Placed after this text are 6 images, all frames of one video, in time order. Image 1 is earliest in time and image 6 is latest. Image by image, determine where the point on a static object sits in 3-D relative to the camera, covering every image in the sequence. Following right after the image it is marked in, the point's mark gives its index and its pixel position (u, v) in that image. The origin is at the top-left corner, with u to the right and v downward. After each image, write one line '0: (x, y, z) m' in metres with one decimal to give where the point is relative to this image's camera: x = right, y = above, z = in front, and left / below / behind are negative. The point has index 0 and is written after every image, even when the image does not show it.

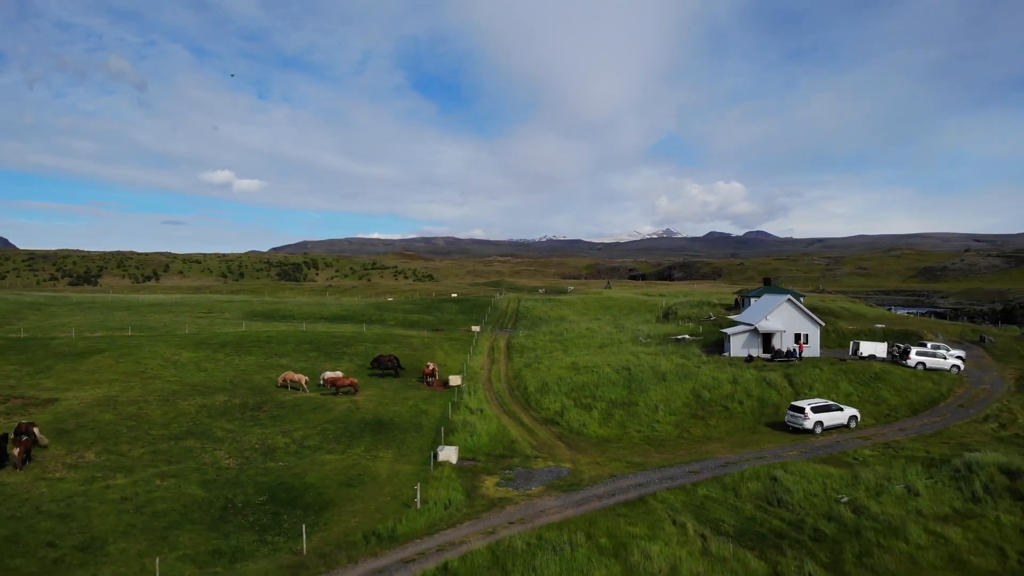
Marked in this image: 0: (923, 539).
0: (+8.7, -5.2, +18.8) m
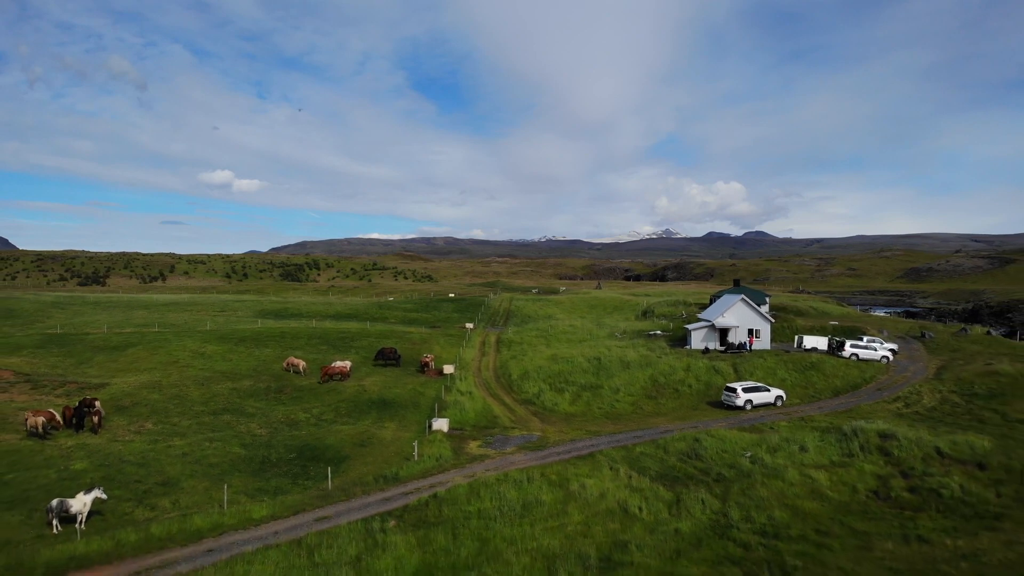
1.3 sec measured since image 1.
0: (+8.0, -5.2, +24.8) m
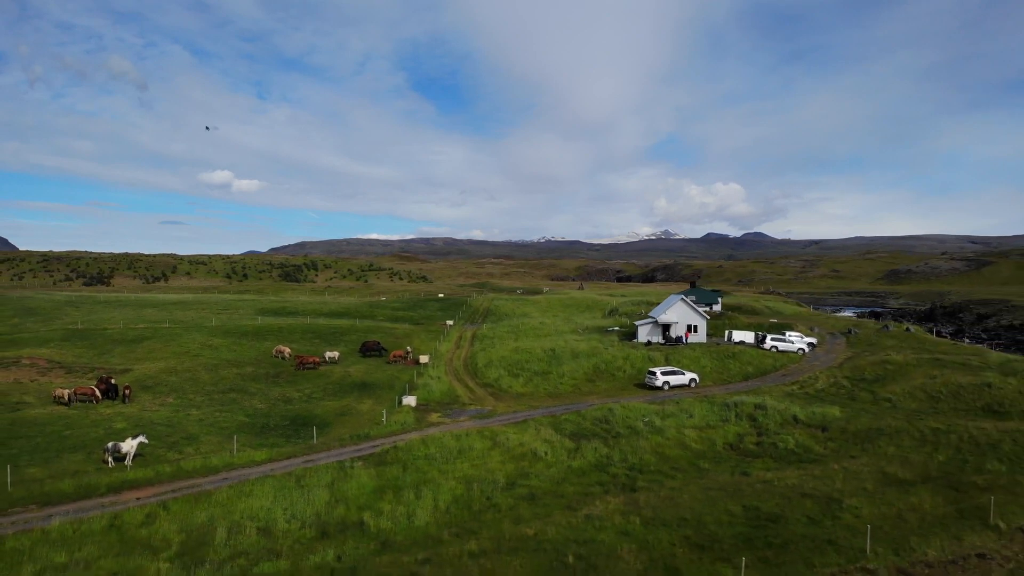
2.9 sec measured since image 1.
0: (+5.9, -5.2, +32.2) m
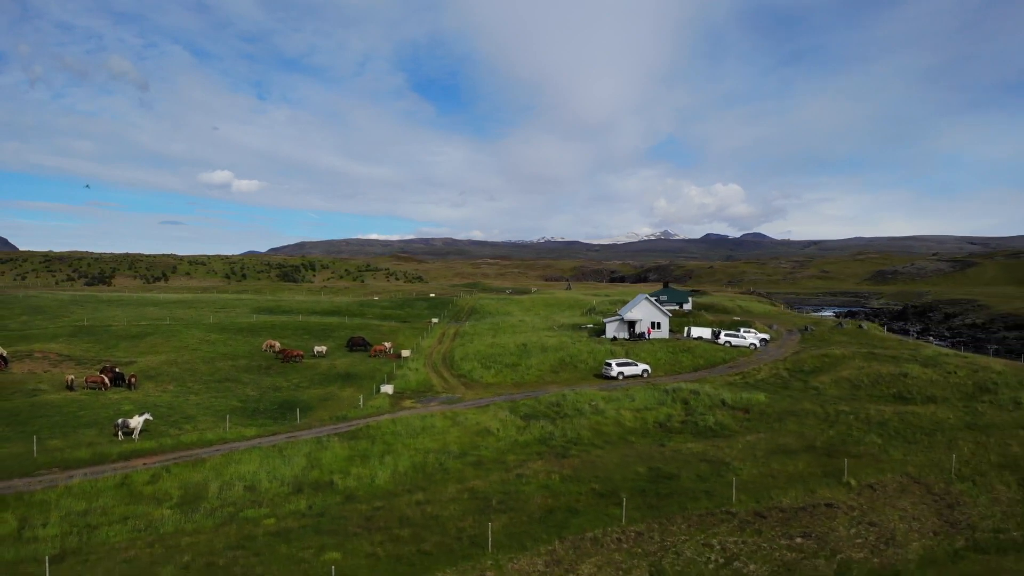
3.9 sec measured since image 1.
0: (+4.2, -5.2, +36.6) m
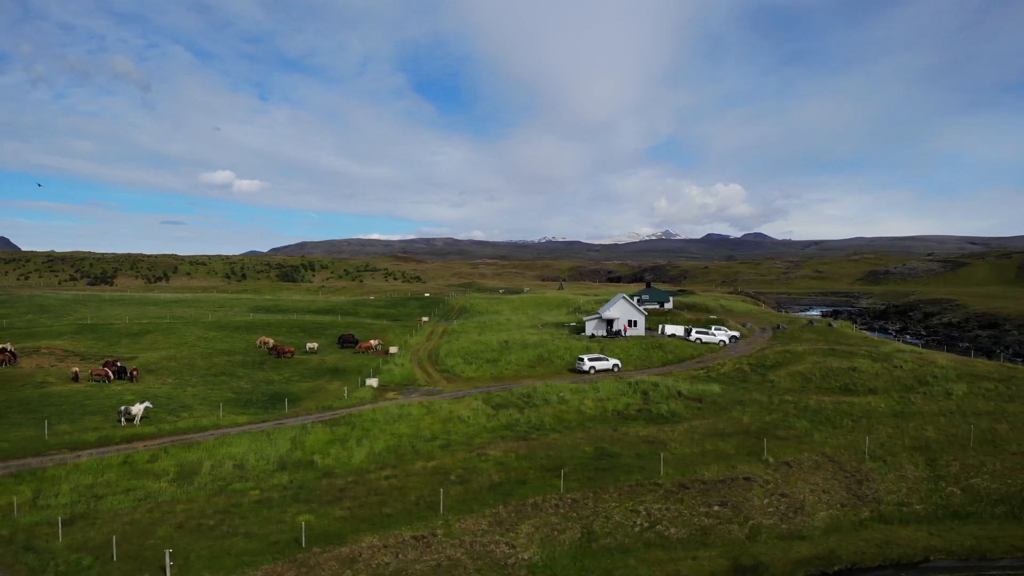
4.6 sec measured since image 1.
0: (+3.0, -5.2, +39.7) m
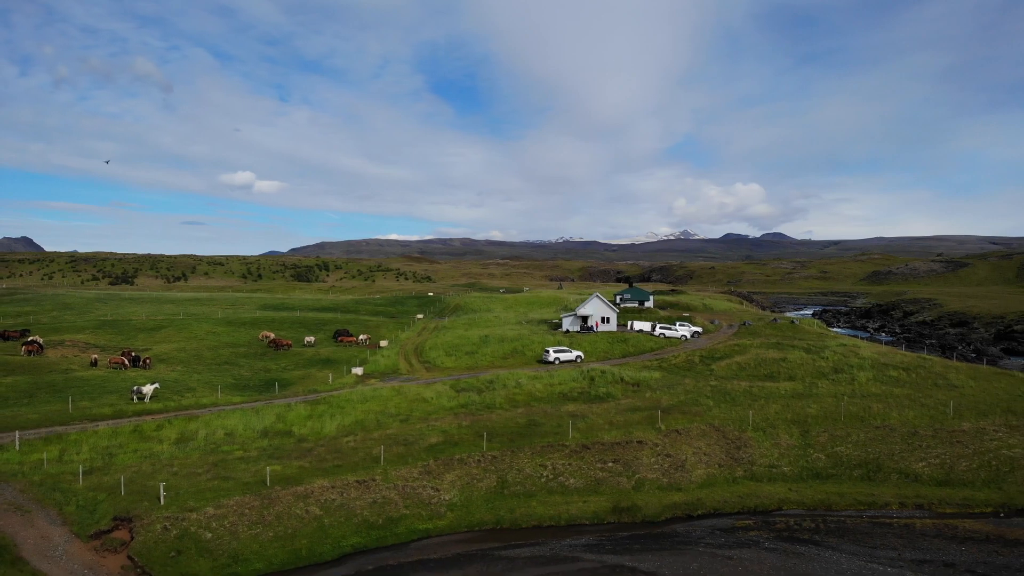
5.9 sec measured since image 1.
0: (+1.0, -5.1, +45.4) m
